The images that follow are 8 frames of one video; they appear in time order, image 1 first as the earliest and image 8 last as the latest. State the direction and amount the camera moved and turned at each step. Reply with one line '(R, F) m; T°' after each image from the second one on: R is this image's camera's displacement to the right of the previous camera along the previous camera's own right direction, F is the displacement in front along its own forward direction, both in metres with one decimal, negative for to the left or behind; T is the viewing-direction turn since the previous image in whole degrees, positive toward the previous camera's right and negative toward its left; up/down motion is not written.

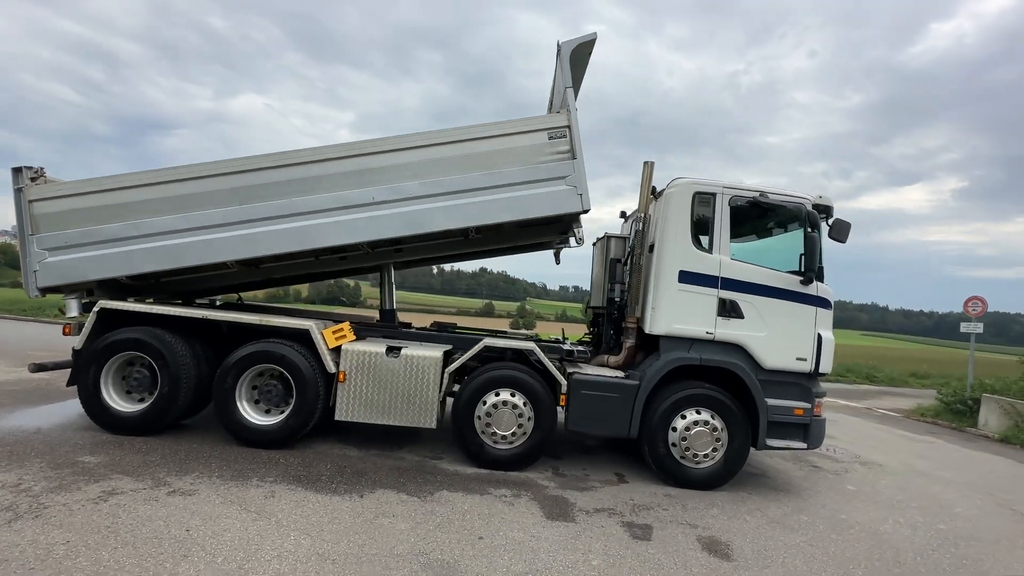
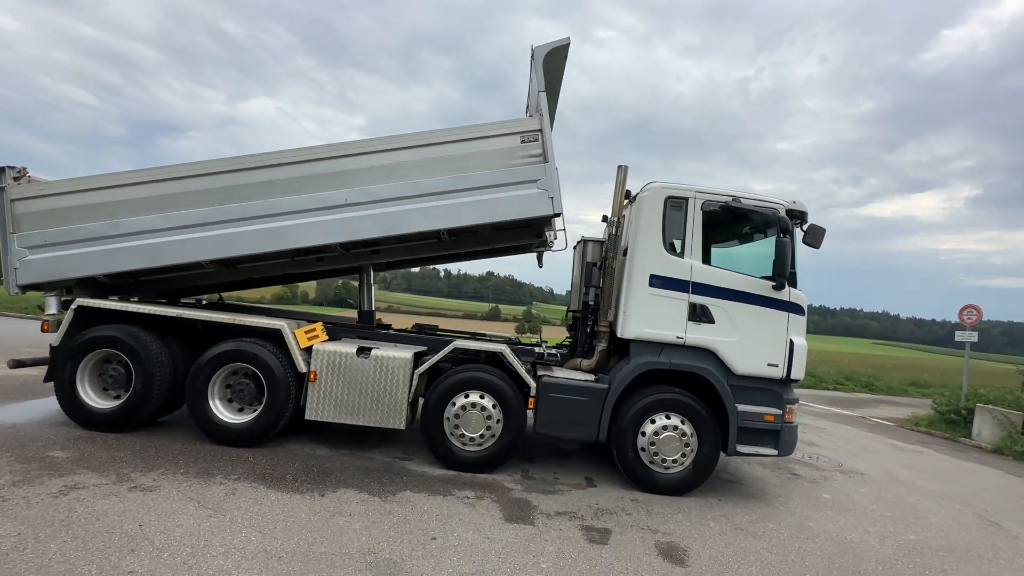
(+0.4, 0.0) m; -1°
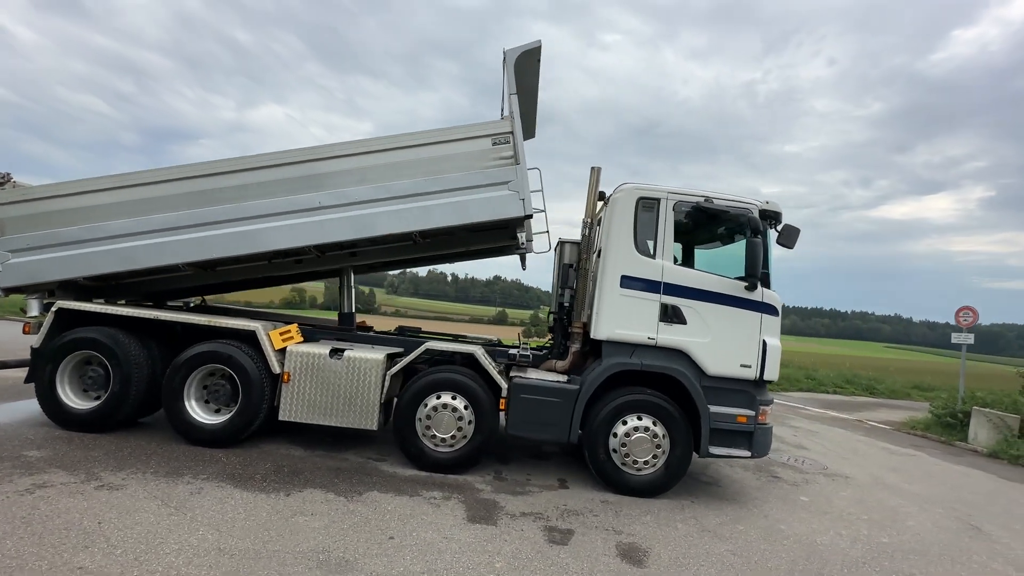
(+0.4, 0.0) m; -1°
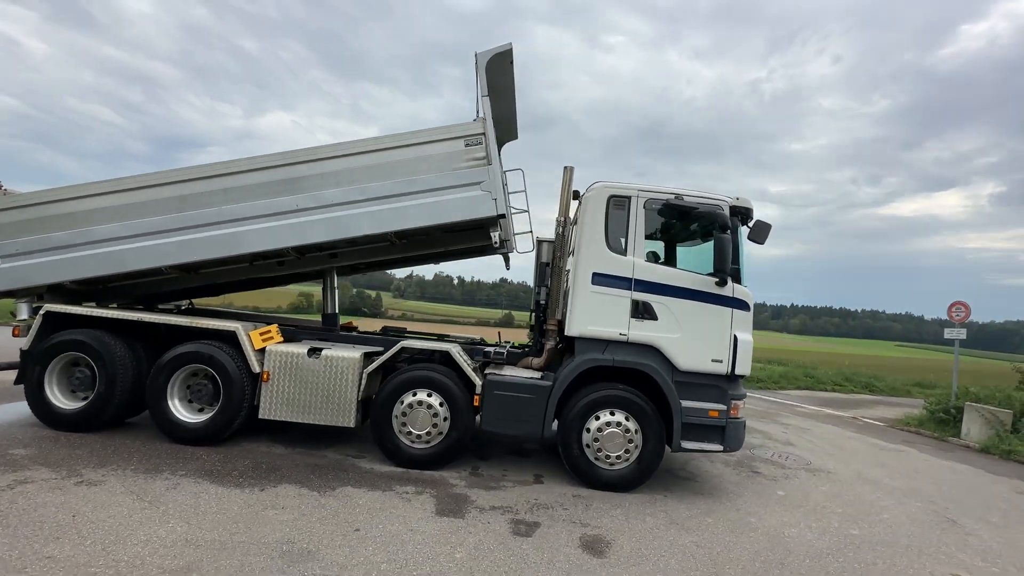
(+0.4, -0.1) m; -1°
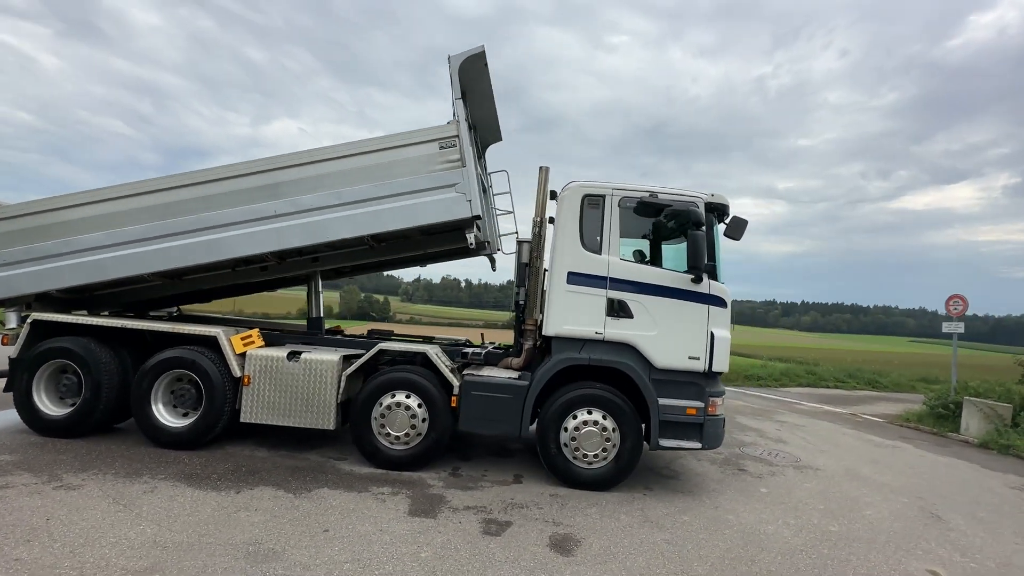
(+0.3, 0.0) m; -1°
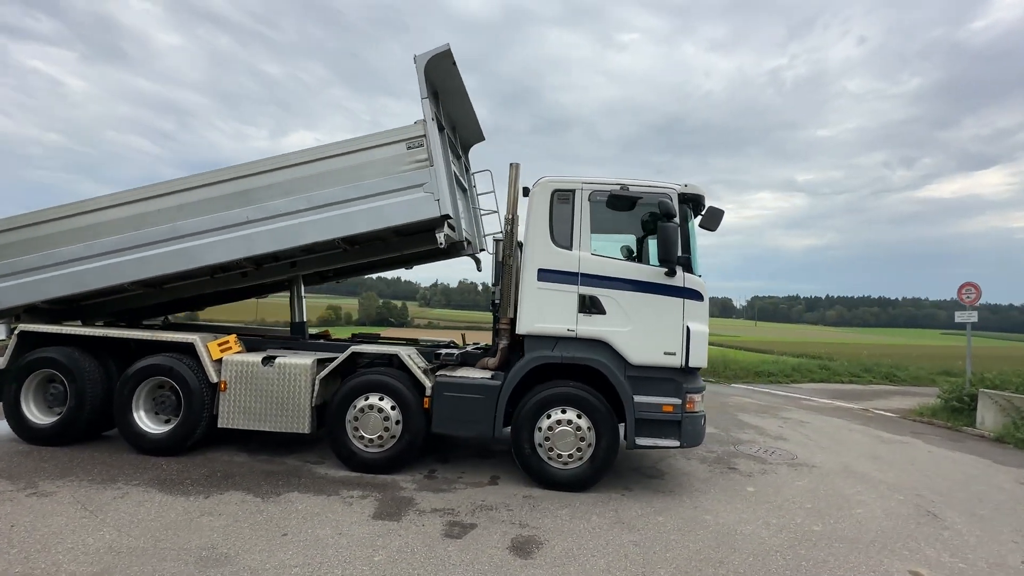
(+0.5, +0.1) m; -2°
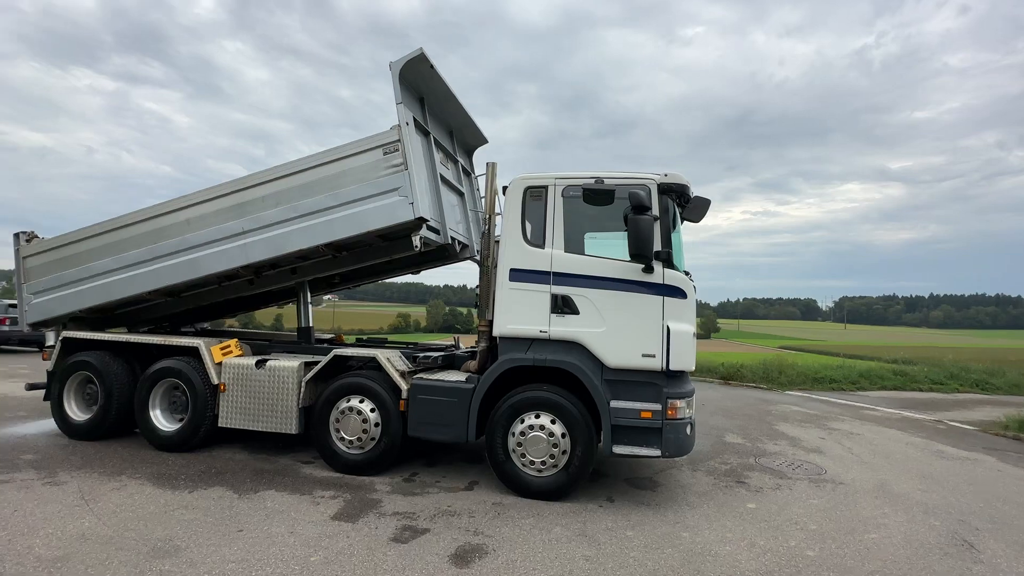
(+0.9, +0.2) m; -8°
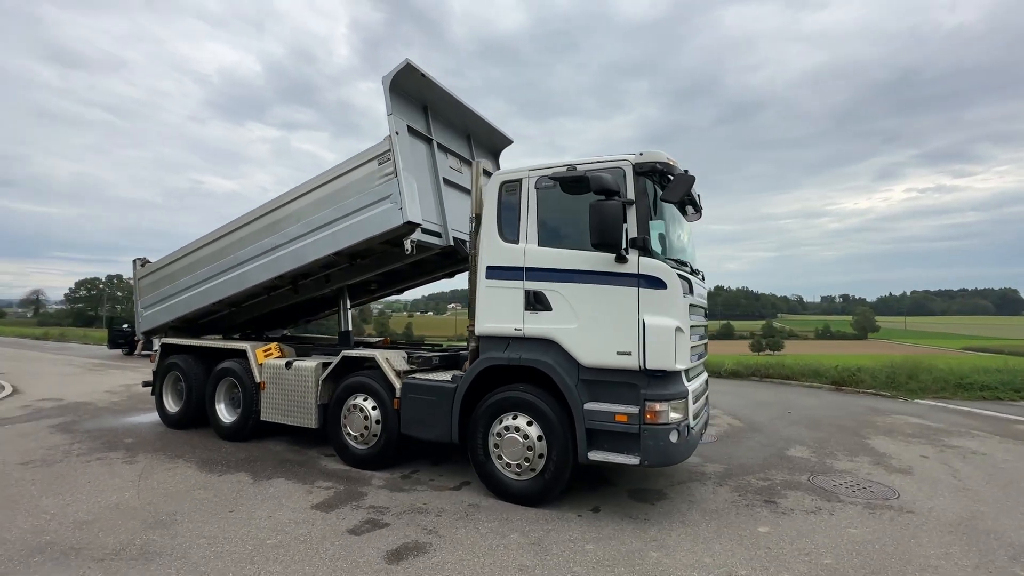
(+1.4, +0.3) m; -14°
